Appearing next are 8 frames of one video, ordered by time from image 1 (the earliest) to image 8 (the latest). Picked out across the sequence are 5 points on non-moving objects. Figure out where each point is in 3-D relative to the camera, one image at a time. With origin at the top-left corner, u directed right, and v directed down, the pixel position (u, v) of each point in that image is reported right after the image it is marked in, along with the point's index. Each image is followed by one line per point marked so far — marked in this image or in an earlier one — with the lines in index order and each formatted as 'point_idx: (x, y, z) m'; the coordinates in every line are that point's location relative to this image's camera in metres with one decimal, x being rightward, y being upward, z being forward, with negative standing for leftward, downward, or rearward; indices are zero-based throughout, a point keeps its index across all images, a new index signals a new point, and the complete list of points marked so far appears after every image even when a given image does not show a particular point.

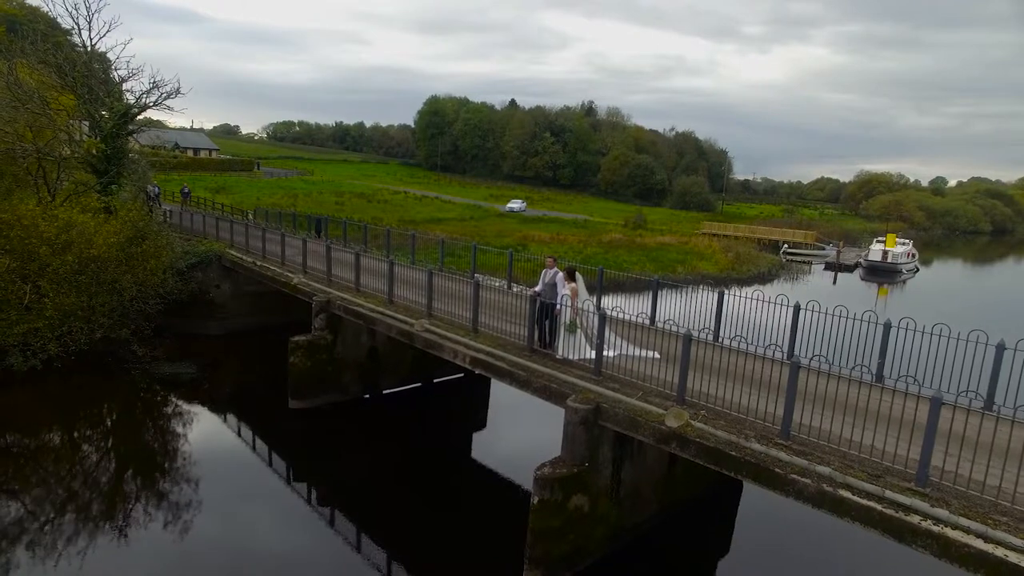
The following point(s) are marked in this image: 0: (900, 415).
0: (+4.2, -1.3, +6.8) m
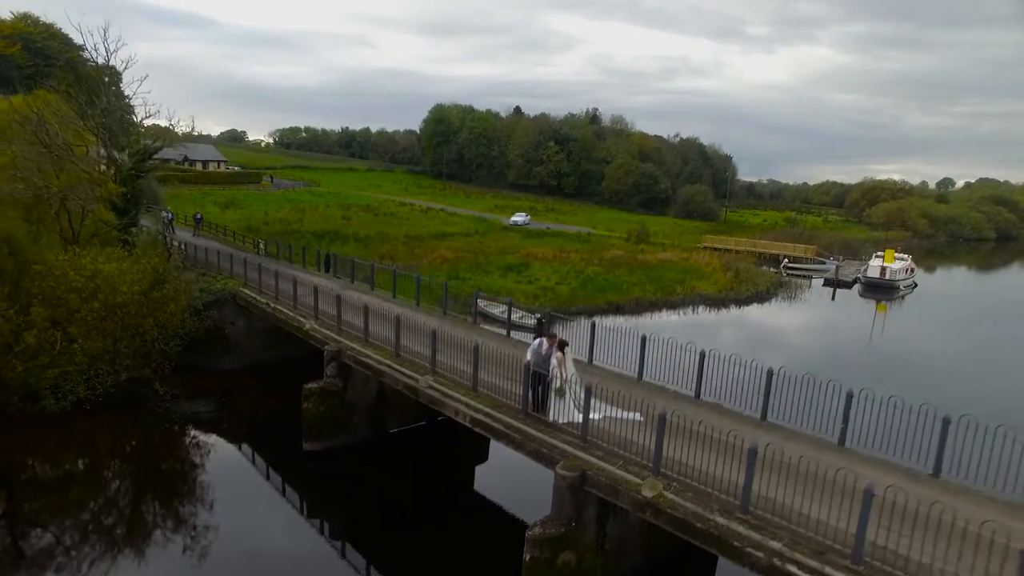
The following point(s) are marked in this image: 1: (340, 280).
0: (+4.1, -2.3, +7.6) m
1: (-5.2, +0.1, +19.8) m
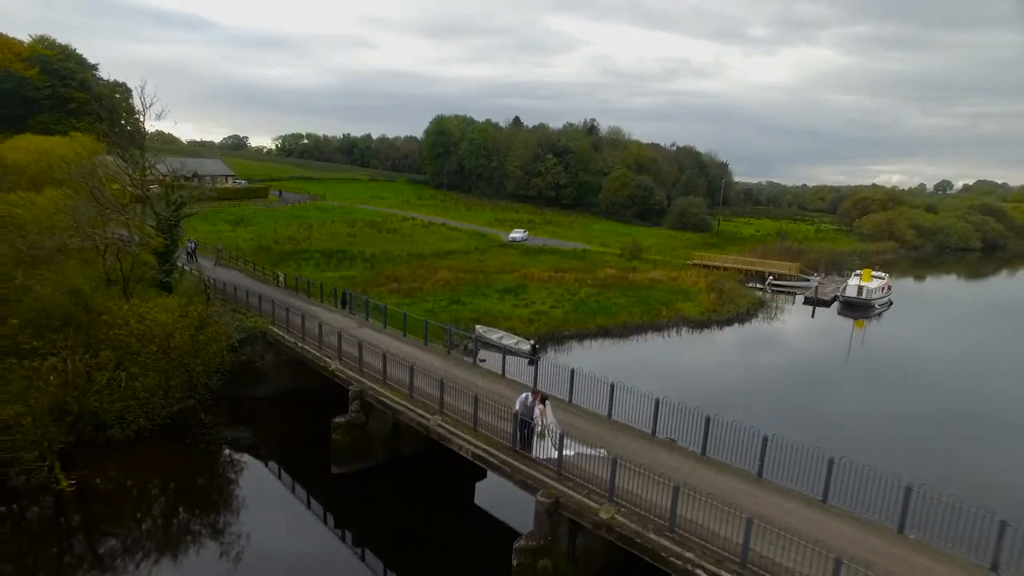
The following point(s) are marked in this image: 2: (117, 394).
0: (+3.9, -3.5, +10.2) m
1: (-5.3, -1.1, +22.4) m
2: (-10.3, -2.8, +17.1) m
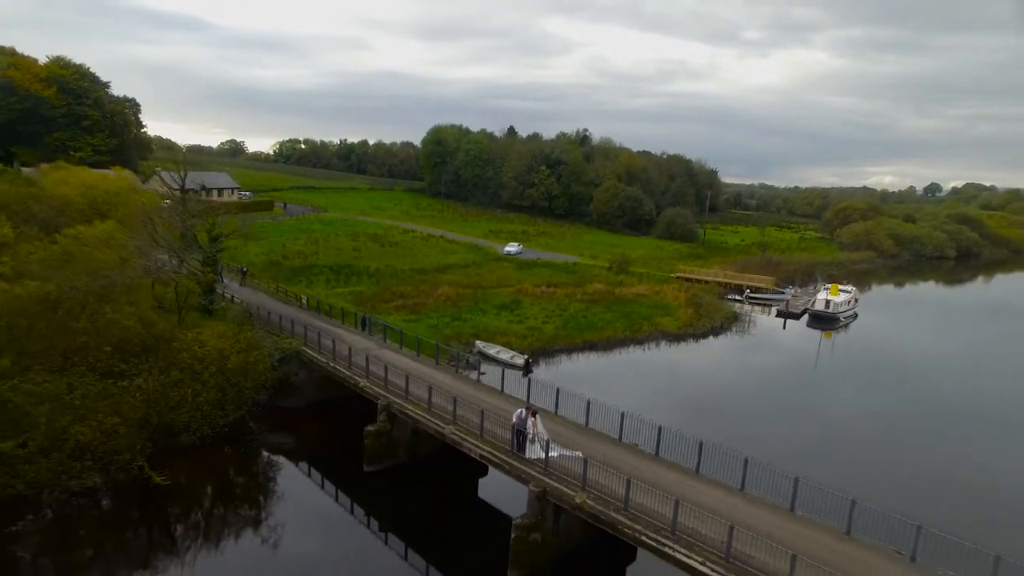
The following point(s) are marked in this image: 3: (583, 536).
0: (+3.9, -4.5, +13.9) m
1: (-5.5, -2.1, +26.1) m
2: (-10.3, -3.8, +20.8) m
3: (+1.8, -6.1, +16.0) m
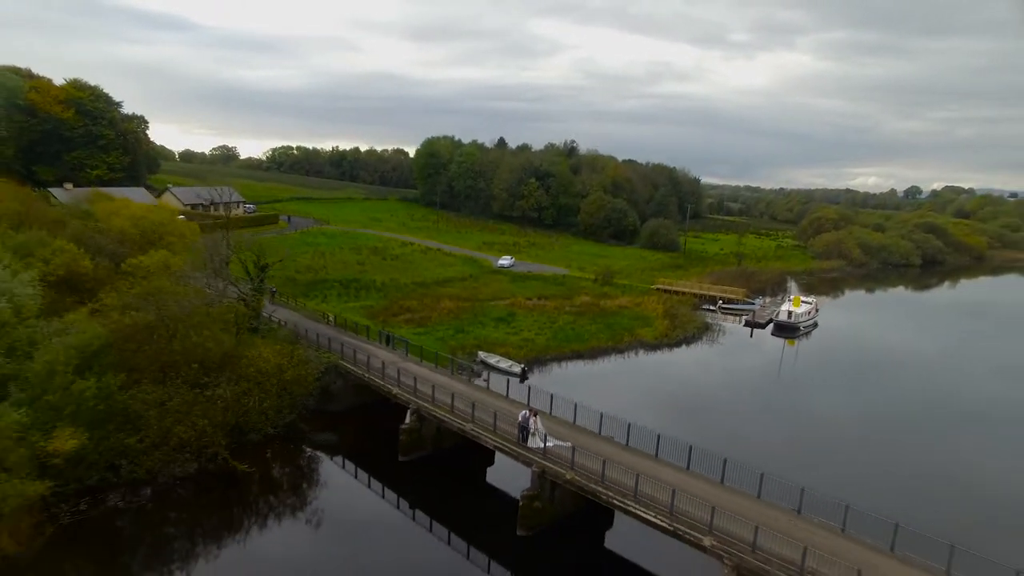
0: (+4.2, -5.5, +19.3) m
1: (-5.4, -3.2, +31.3) m
2: (-10.2, -4.9, +25.8) m
3: (+2.0, -7.1, +21.2) m
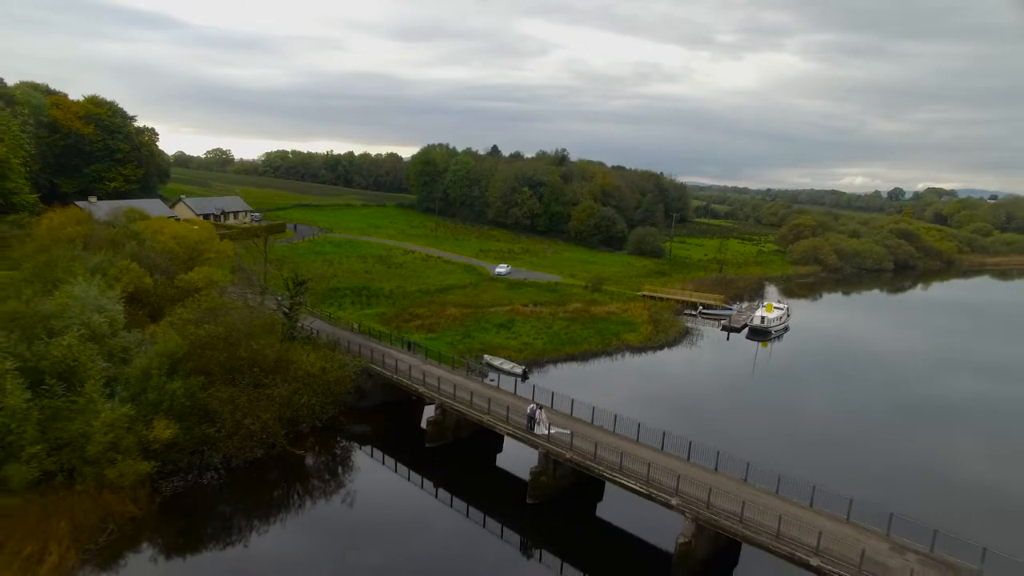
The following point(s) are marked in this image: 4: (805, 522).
0: (+4.6, -6.2, +24.5) m
1: (-5.2, -3.9, +36.3) m
2: (-9.9, -5.6, +30.8) m
3: (+2.4, -7.9, +26.4) m
4: (+8.9, -7.1, +19.6) m
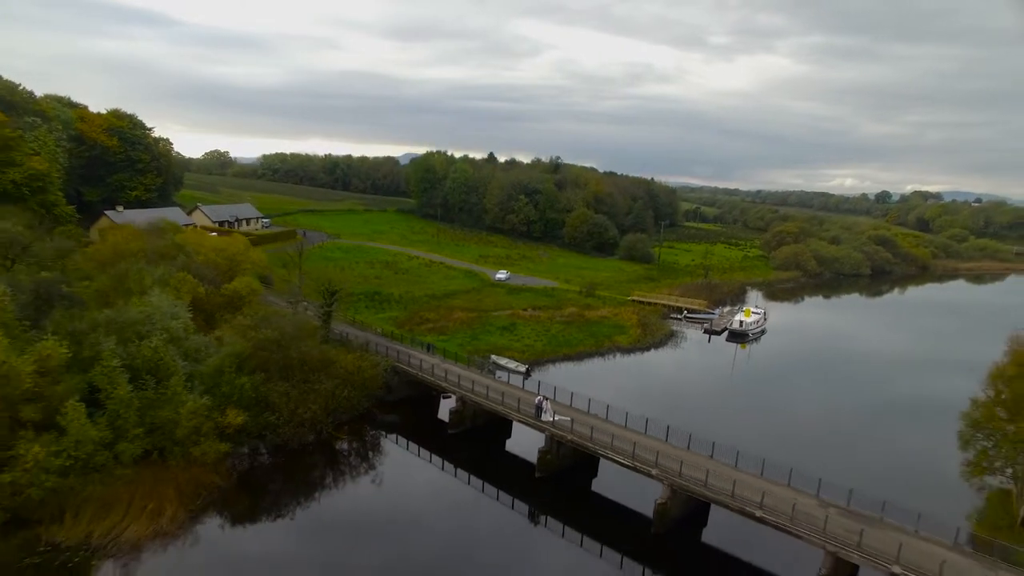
0: (+5.1, -6.9, +30.2) m
1: (-4.8, -4.5, +41.9) m
2: (-9.4, -6.2, +36.3) m
3: (+2.9, -8.5, +32.1) m
4: (+9.5, -7.8, +25.4) m
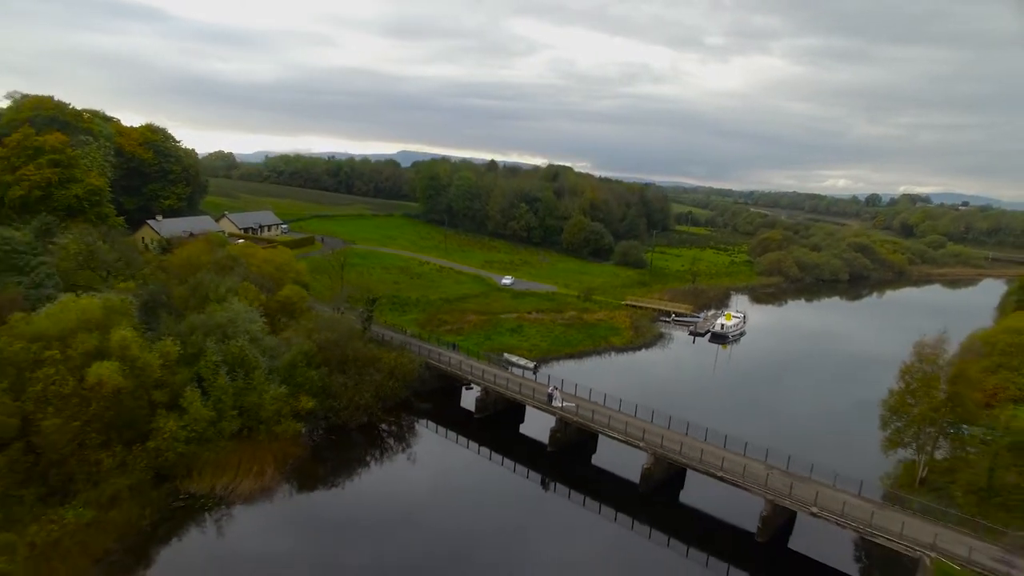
0: (+6.1, -7.6, +37.9) m
1: (-3.9, -5.2, +49.5) m
2: (-8.5, -6.9, +43.9) m
3: (+3.9, -9.2, +39.8) m
4: (+10.6, -8.5, +33.2) m
